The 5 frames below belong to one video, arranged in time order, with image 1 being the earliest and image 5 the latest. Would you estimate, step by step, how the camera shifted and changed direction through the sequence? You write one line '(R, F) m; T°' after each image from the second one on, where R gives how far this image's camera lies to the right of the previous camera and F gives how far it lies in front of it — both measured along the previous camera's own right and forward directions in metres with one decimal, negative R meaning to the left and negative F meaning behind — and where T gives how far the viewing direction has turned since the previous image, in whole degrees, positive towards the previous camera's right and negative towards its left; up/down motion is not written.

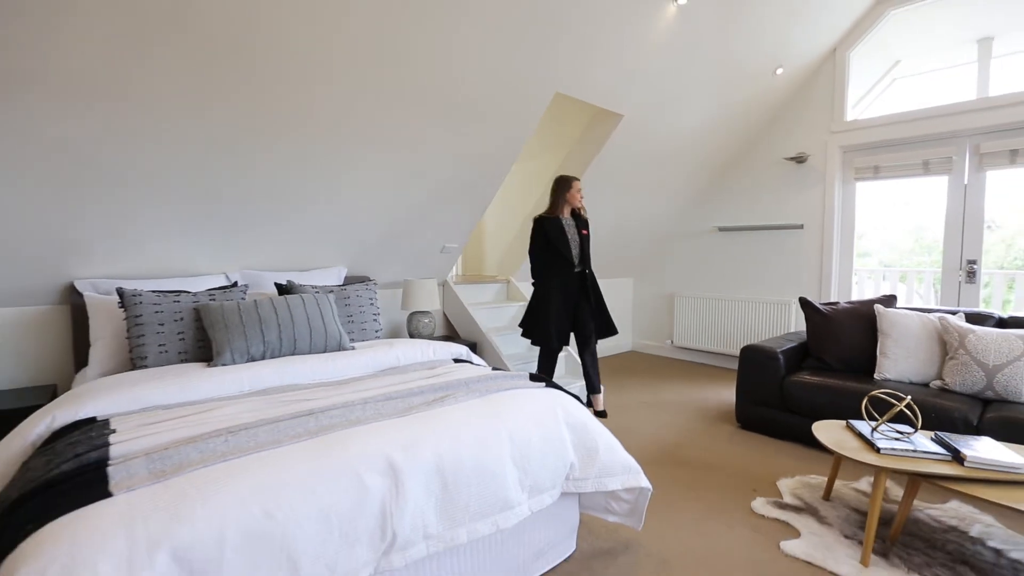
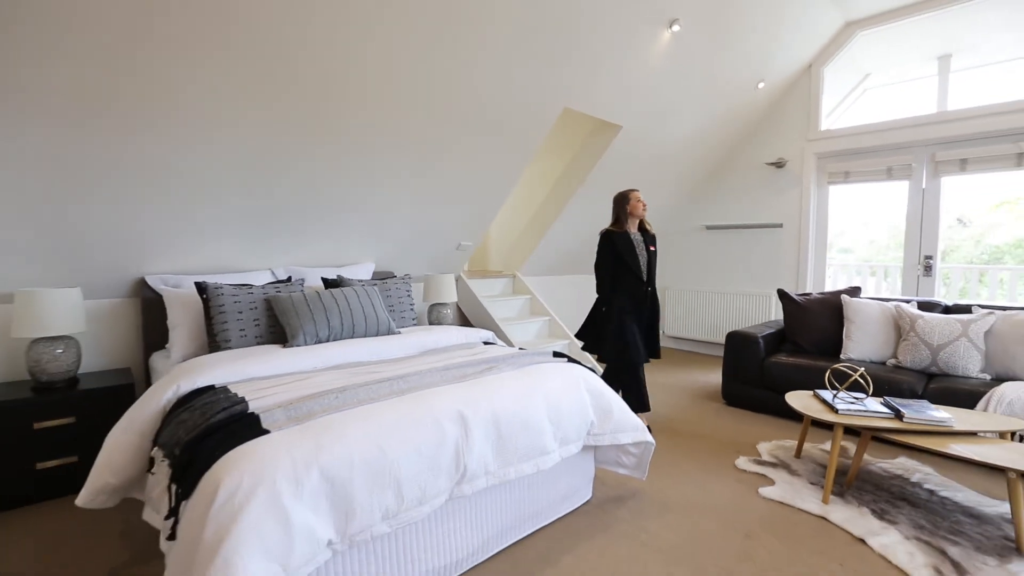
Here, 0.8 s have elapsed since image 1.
(-0.2, -0.3) m; +1°
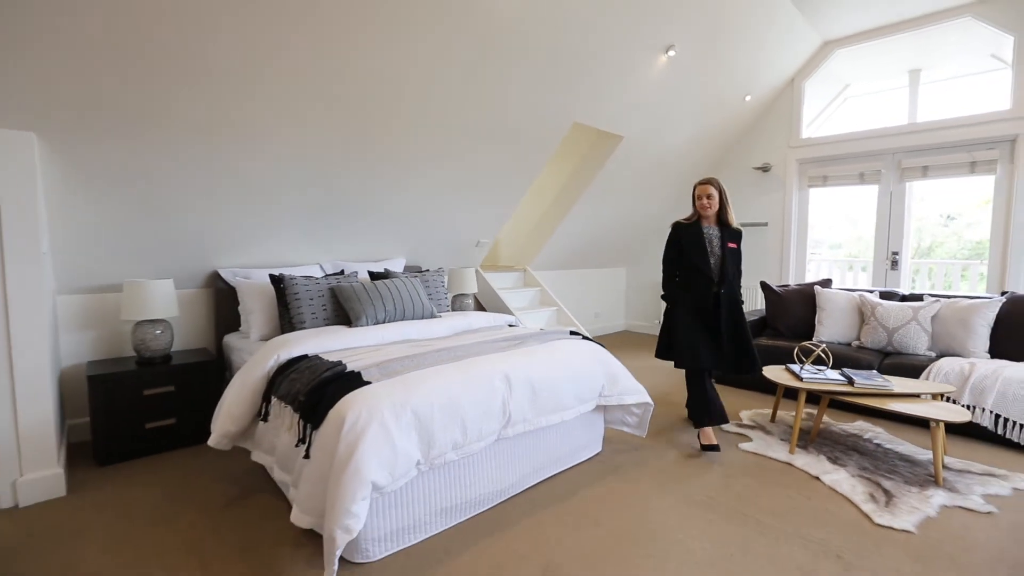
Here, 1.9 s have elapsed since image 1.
(-0.2, -0.4) m; +1°
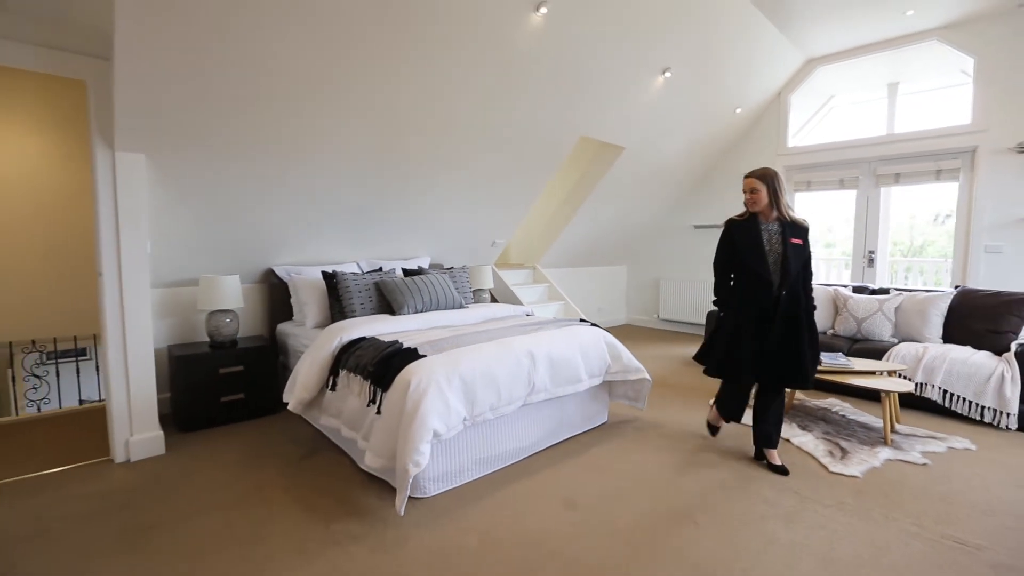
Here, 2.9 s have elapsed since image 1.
(-0.1, -0.4) m; 0°
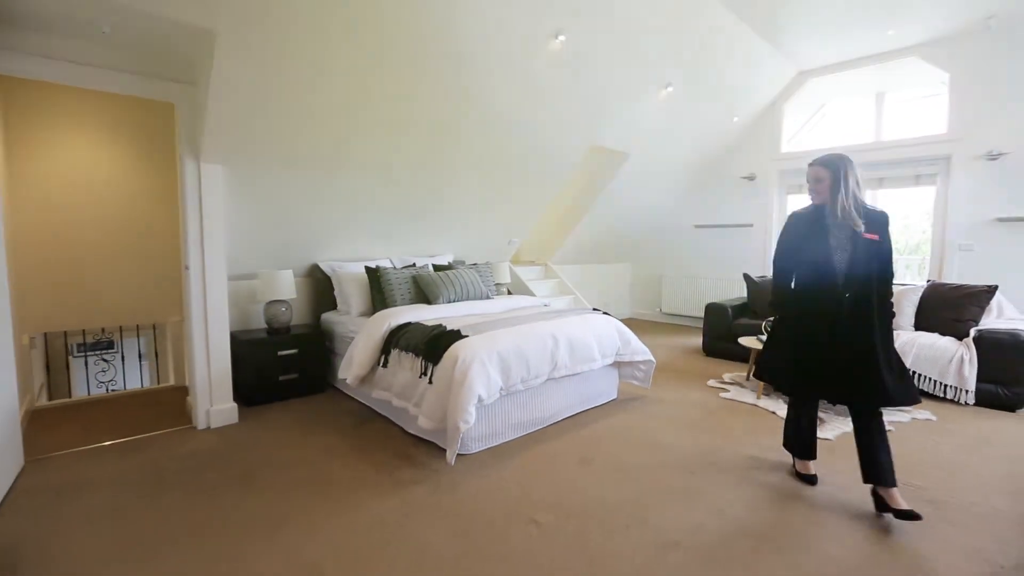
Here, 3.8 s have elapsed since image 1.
(-0.2, -0.4) m; 0°
